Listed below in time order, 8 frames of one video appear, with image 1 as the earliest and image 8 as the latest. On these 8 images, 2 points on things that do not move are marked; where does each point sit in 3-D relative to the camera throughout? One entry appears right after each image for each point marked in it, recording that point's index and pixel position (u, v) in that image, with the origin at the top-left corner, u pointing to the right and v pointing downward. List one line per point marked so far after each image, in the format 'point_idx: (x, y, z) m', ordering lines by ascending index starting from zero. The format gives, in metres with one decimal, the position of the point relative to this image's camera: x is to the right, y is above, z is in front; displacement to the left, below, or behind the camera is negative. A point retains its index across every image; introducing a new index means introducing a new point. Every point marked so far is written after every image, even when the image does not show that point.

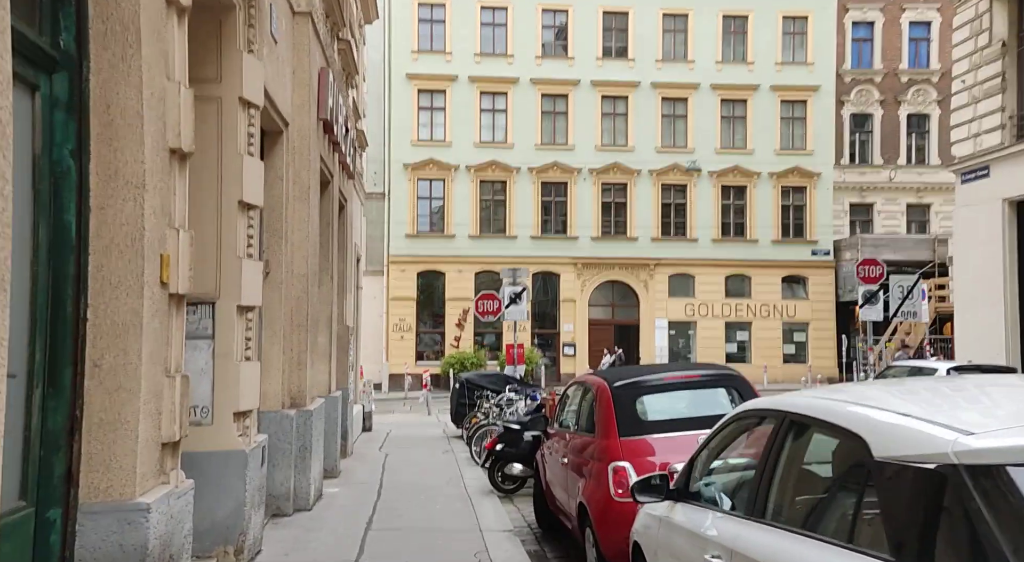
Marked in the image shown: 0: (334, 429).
0: (-2.1, -1.8, +10.8) m
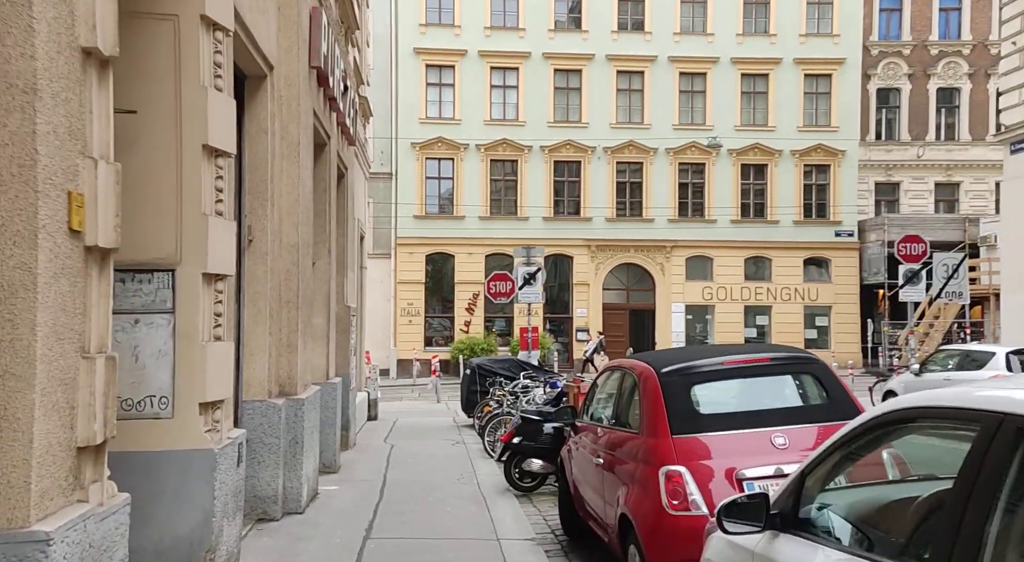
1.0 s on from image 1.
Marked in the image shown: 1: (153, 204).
0: (-1.9, -1.5, +9.8) m
1: (-1.9, +0.4, +5.0) m
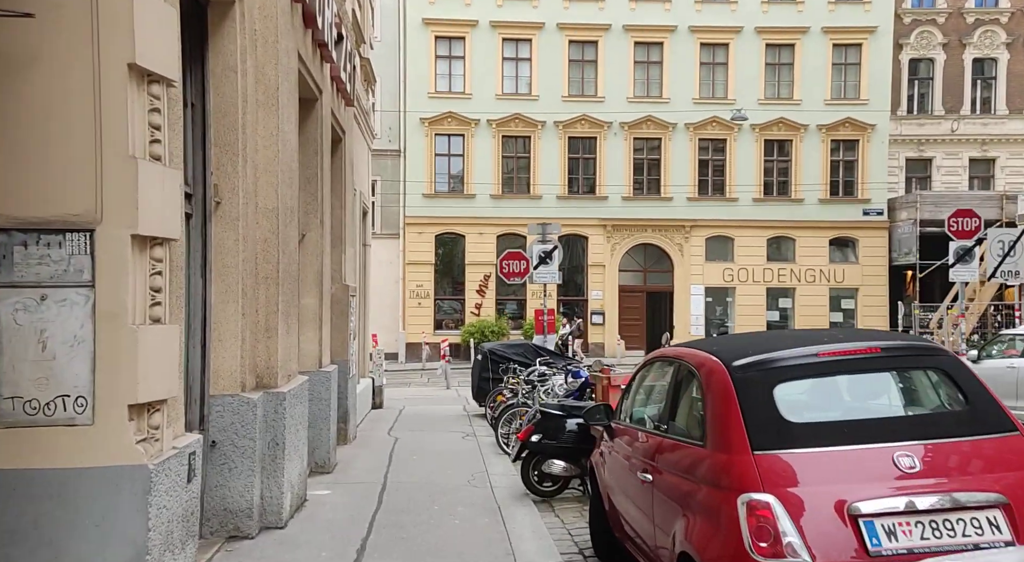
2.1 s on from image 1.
0: (-1.8, -1.2, +8.6) m
1: (-1.8, +0.6, +3.8) m
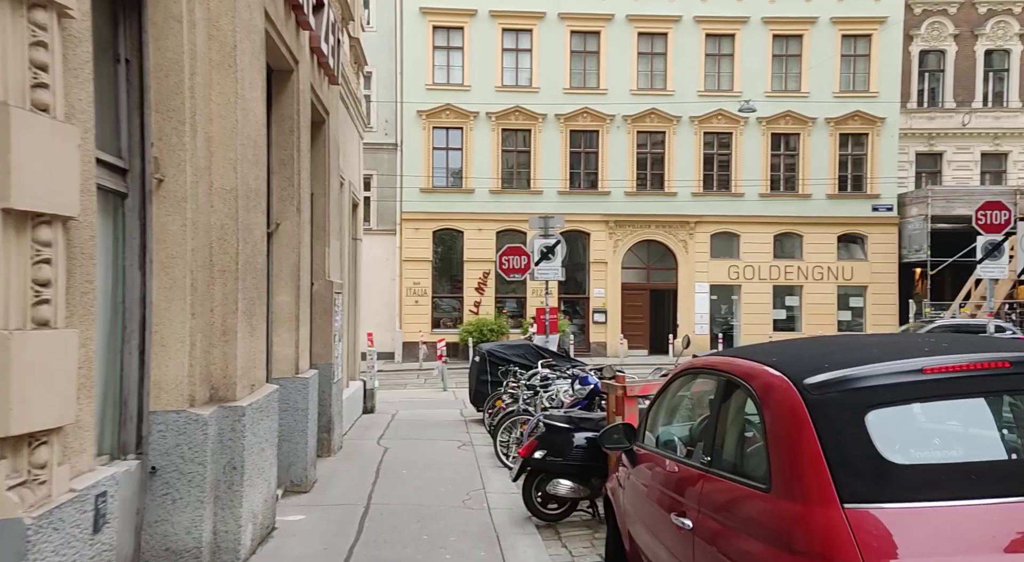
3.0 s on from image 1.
0: (-1.8, -1.2, +7.6) m
1: (-1.8, +0.6, +2.8) m
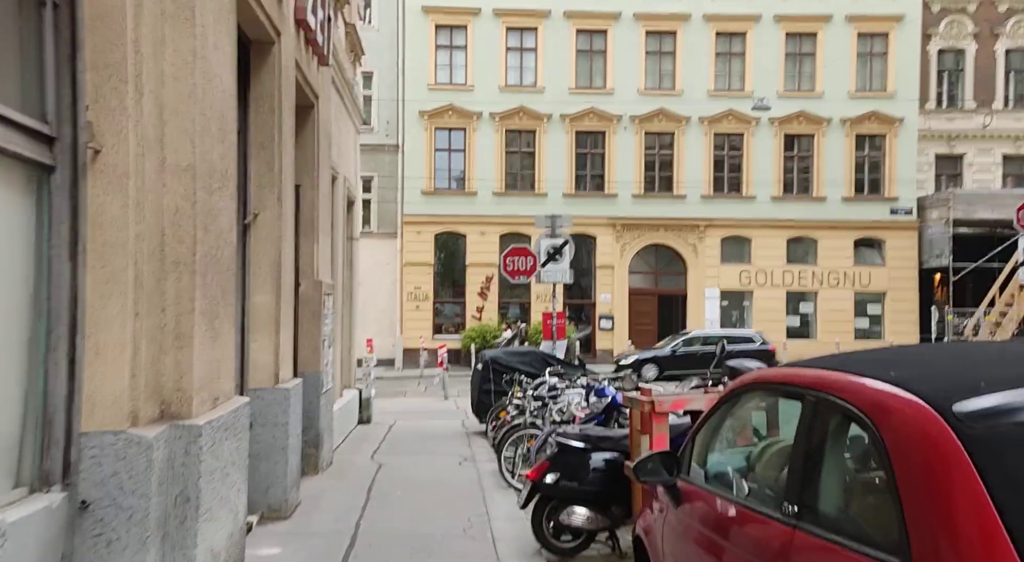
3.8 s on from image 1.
0: (-1.7, -1.2, +6.7) m
1: (-1.8, +0.6, +1.9) m
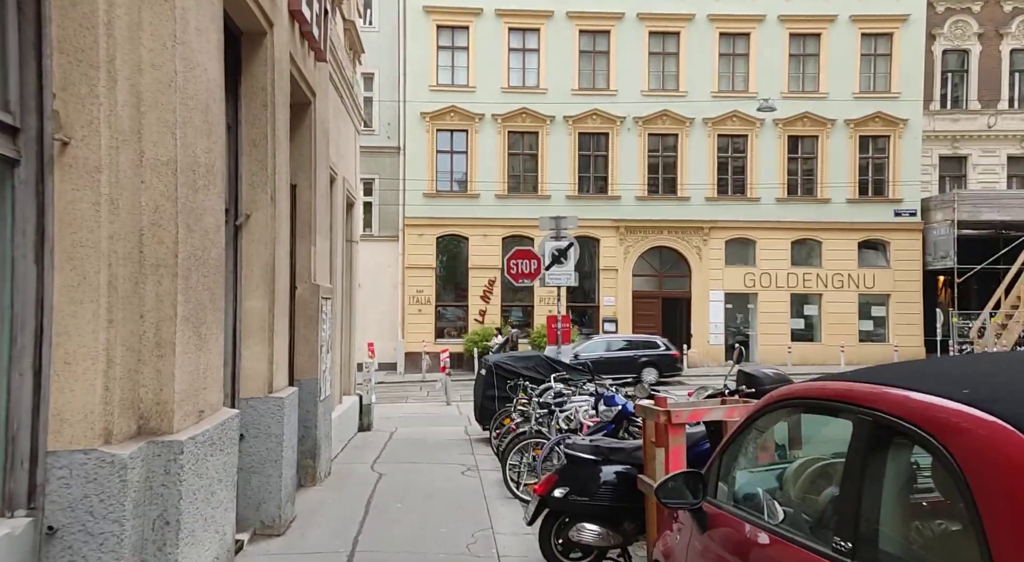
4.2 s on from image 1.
0: (-1.7, -1.2, +6.4) m
1: (-1.8, +0.6, +1.6) m
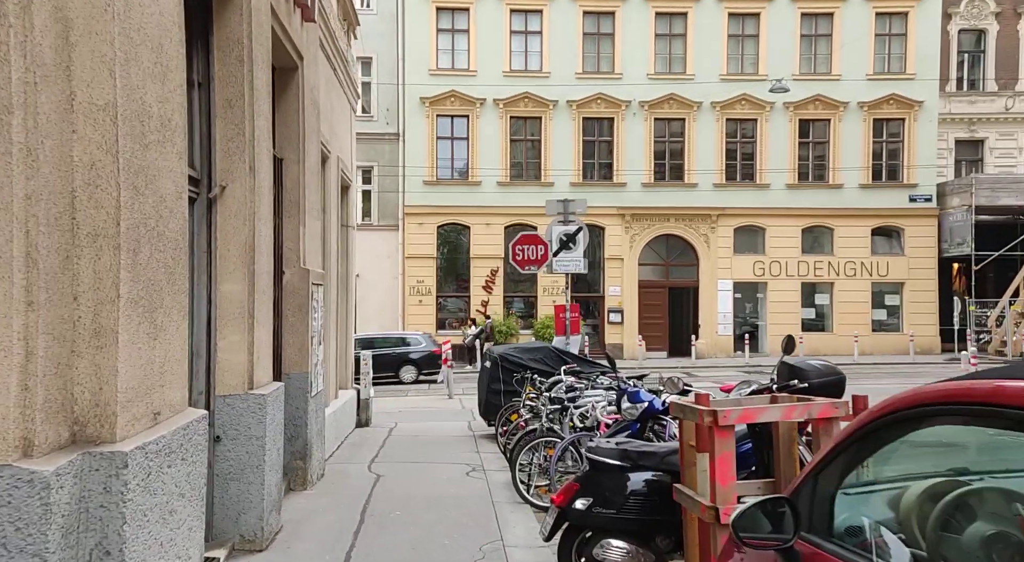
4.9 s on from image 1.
0: (-1.6, -1.1, +5.6) m
1: (-1.7, +0.7, +0.8) m
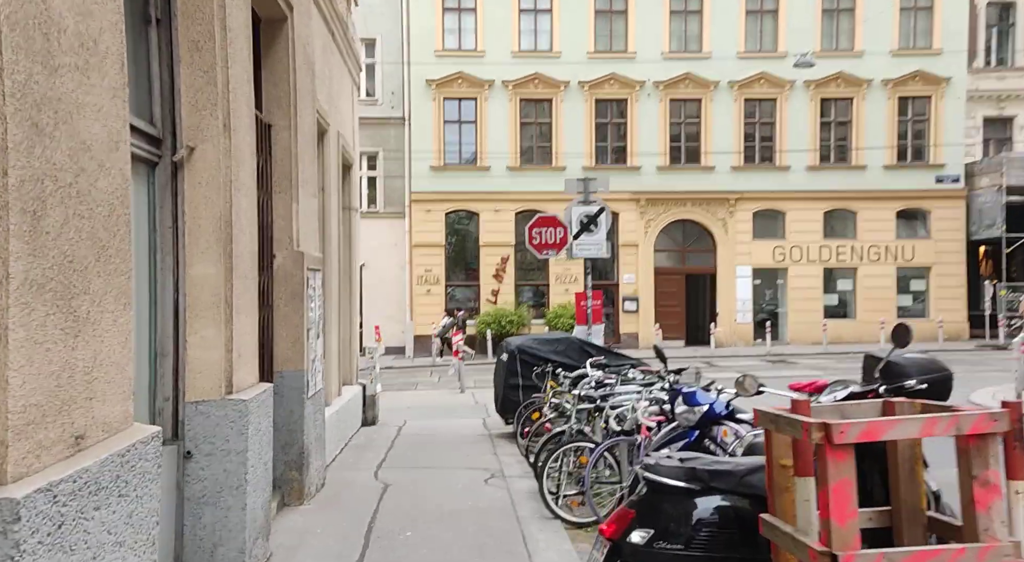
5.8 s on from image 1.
0: (-1.4, -1.0, +4.6) m
1: (-1.6, +0.7, -0.2) m
